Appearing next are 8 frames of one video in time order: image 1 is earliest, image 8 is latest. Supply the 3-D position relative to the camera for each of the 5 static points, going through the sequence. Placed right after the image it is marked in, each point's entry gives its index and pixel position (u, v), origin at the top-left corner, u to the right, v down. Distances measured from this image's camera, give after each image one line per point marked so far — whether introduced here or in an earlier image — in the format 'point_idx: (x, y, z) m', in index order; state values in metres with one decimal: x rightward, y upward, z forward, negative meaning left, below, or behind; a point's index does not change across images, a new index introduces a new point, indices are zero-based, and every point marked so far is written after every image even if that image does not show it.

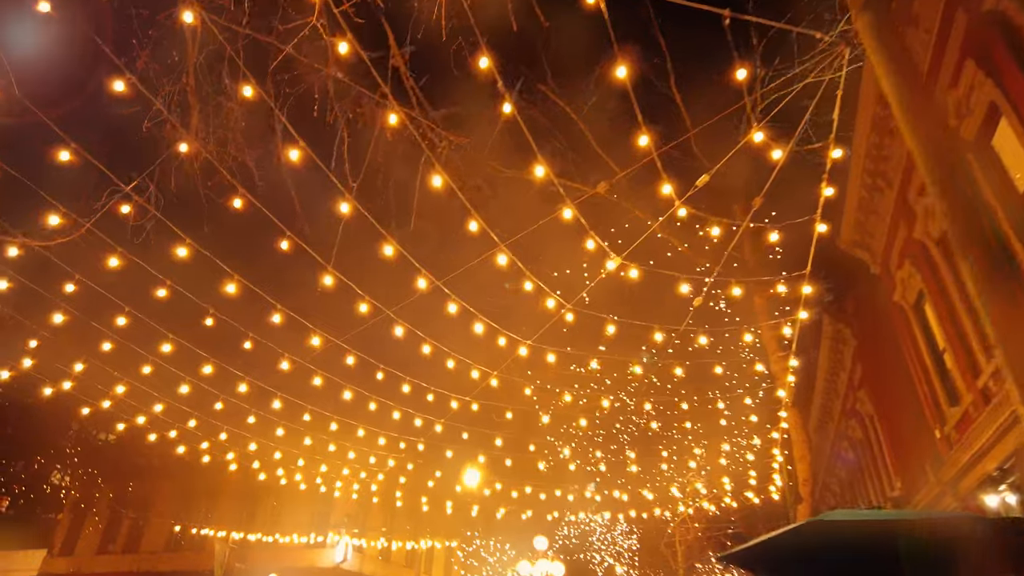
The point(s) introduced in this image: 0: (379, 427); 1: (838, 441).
0: (-2.9, -2.9, +13.8) m
1: (+10.1, -4.8, +19.7) m
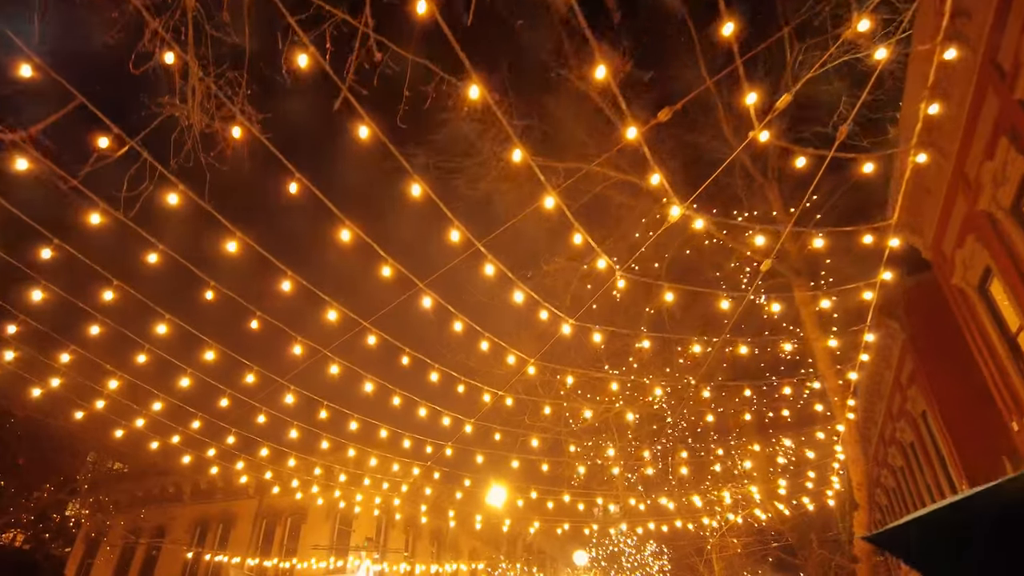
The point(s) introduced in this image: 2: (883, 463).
0: (-2.3, -3.0, +13.0) m
1: (+10.8, -4.6, +18.5) m
2: (+11.0, -5.2, +18.8) m
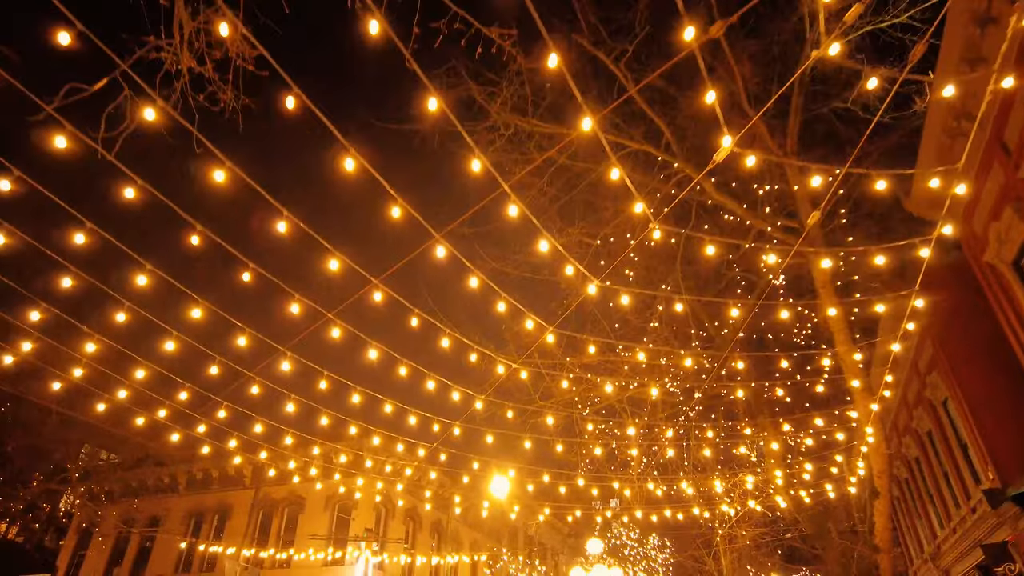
0: (-2.1, -2.5, +12.4) m
1: (+10.9, -4.2, +18.0) m
2: (+11.1, -4.8, +18.3) m
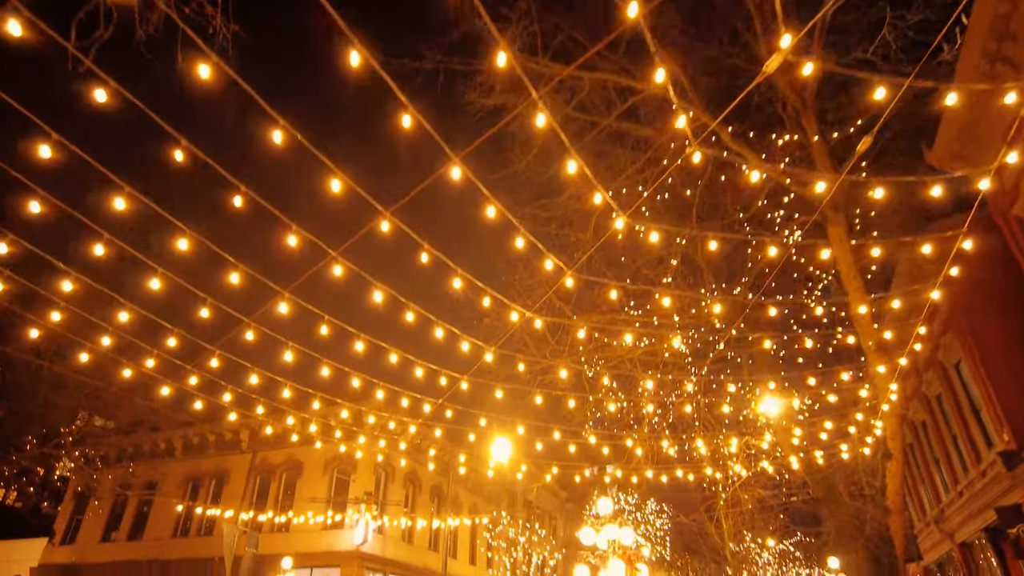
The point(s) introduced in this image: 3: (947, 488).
0: (-2.0, -1.7, +12.0) m
1: (+11.0, -3.2, +17.8) m
2: (+11.2, -3.7, +18.1) m
3: (+11.0, -5.1, +16.0) m
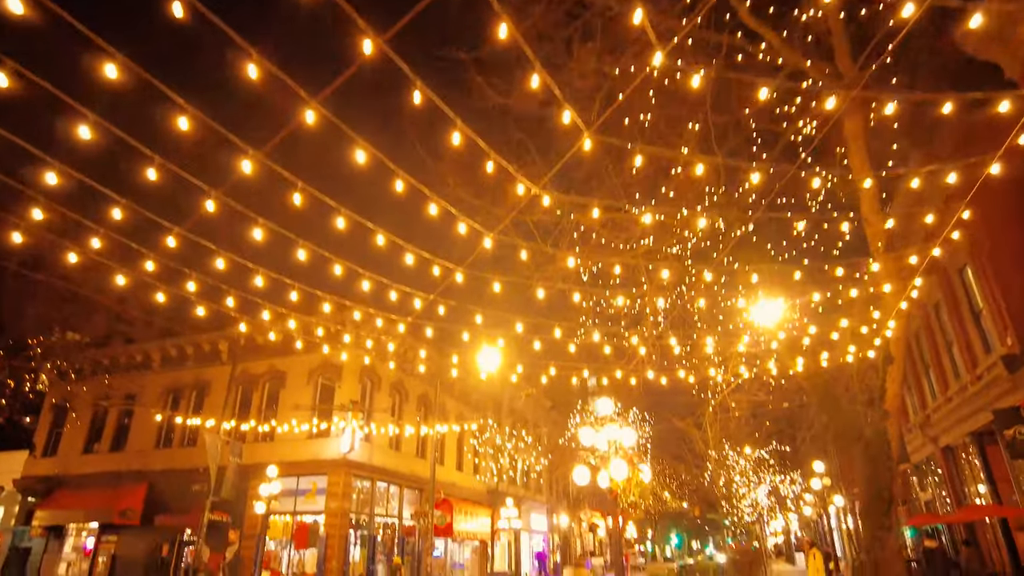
0: (-2.2, +0.1, +11.3) m
1: (+10.7, -0.6, +17.6) m
2: (+10.8, -1.1, +18.0) m
3: (+10.7, -2.7, +16.1) m
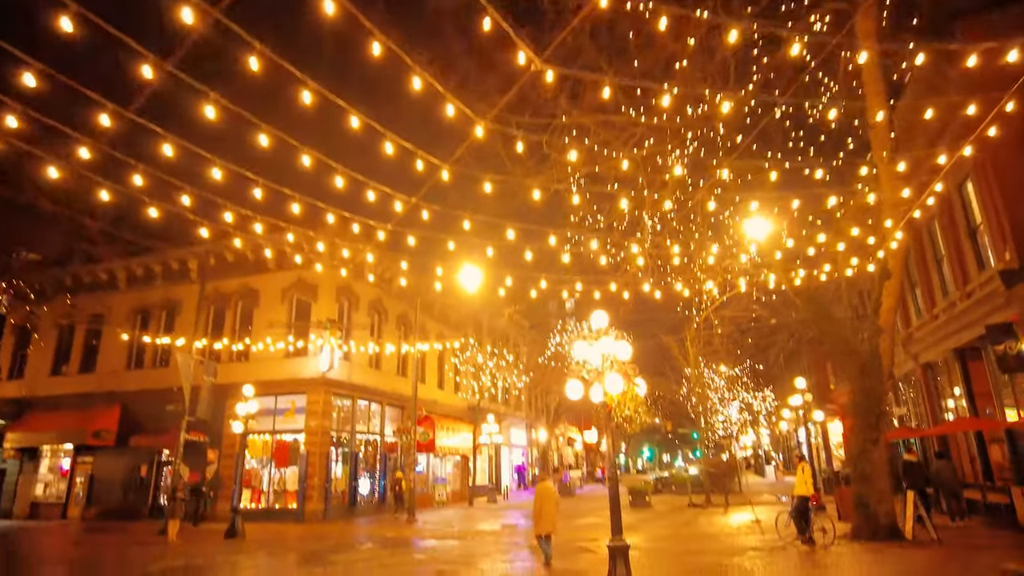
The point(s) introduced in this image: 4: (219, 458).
0: (-2.4, +1.6, +10.5) m
1: (+10.2, +1.7, +17.3) m
2: (+10.3, +1.2, +17.7) m
3: (+10.3, -0.6, +16.0) m
4: (-8.1, -4.7, +17.5) m
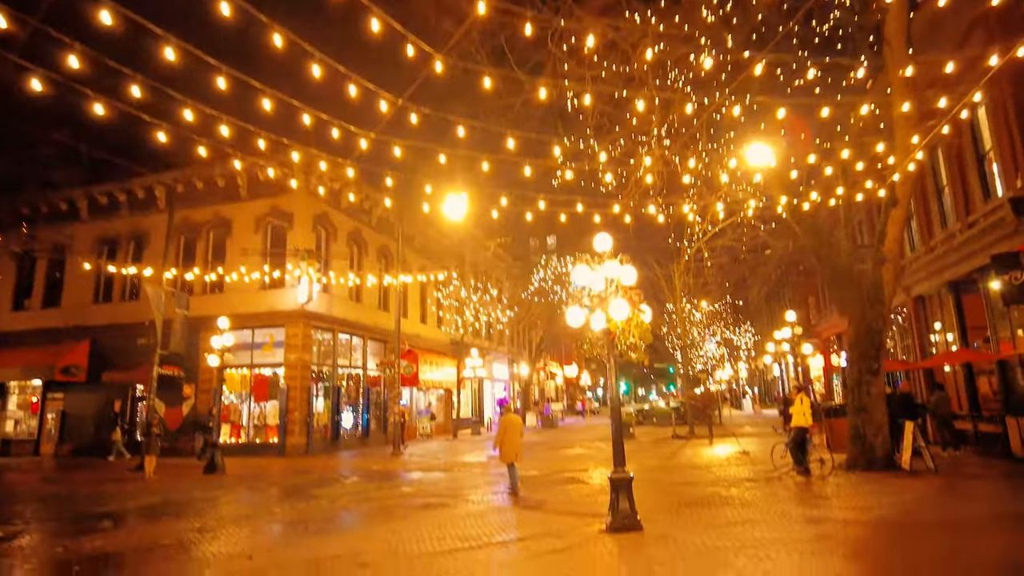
0: (-2.5, +2.8, +9.6) m
1: (+9.9, +3.5, +16.8) m
2: (+10.0, +3.1, +17.3) m
3: (+10.0, +1.1, +15.7) m
4: (-8.4, -2.8, +16.9) m
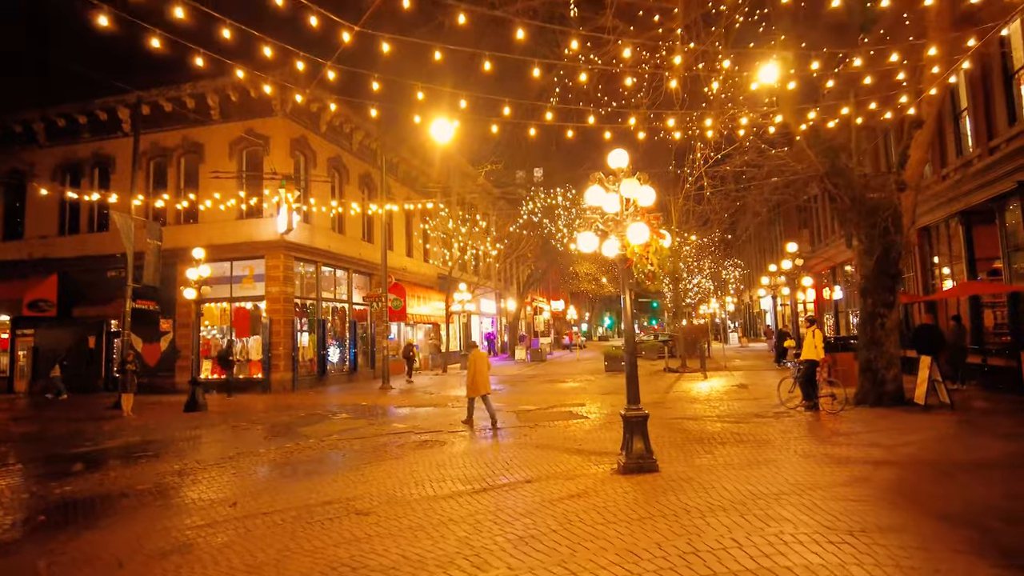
0: (-2.5, +3.8, +8.4) m
1: (+9.7, +5.2, +15.9) m
2: (+9.8, +4.9, +16.4) m
3: (+9.8, +2.7, +15.1) m
4: (-8.6, -1.0, +16.2) m
